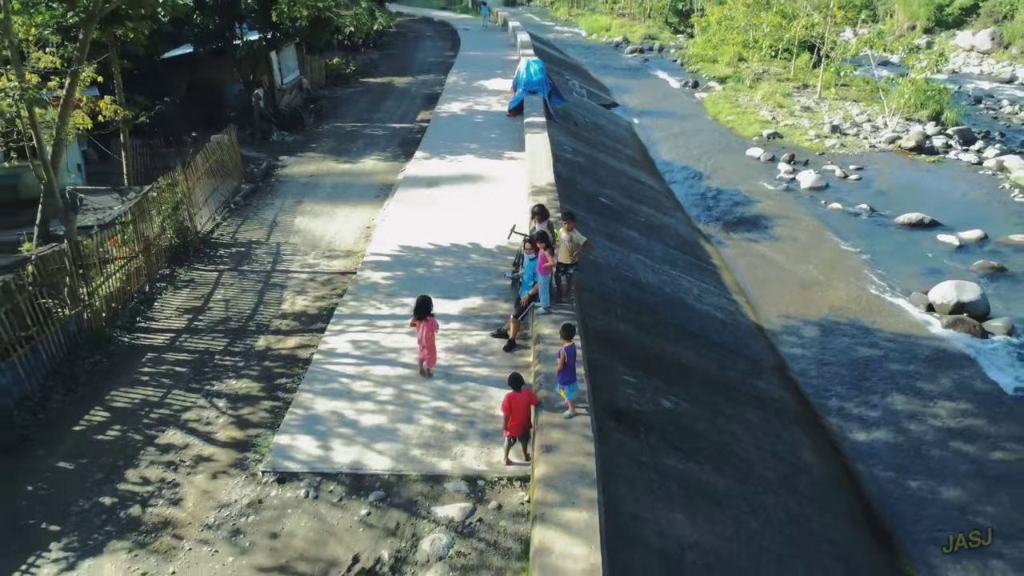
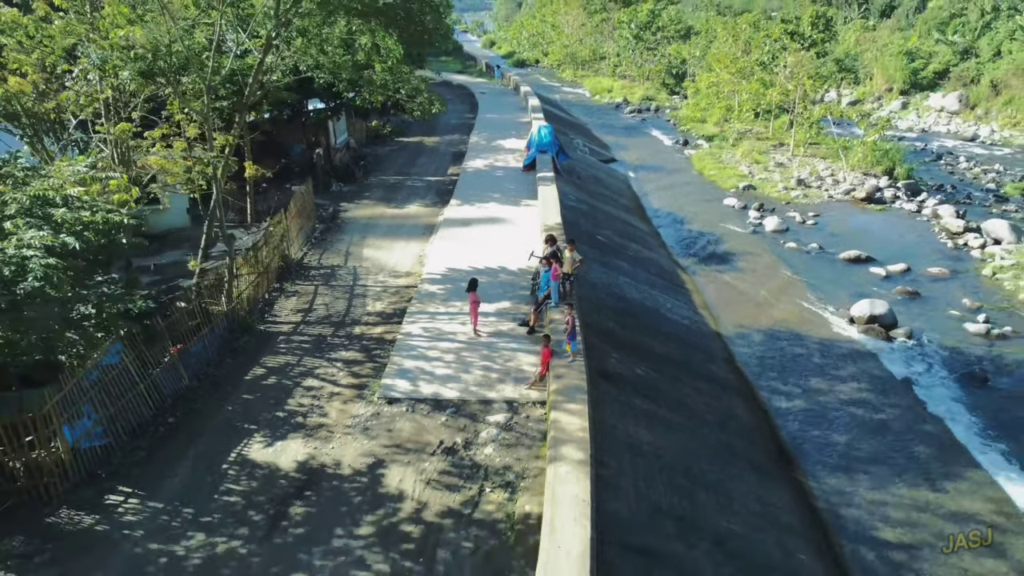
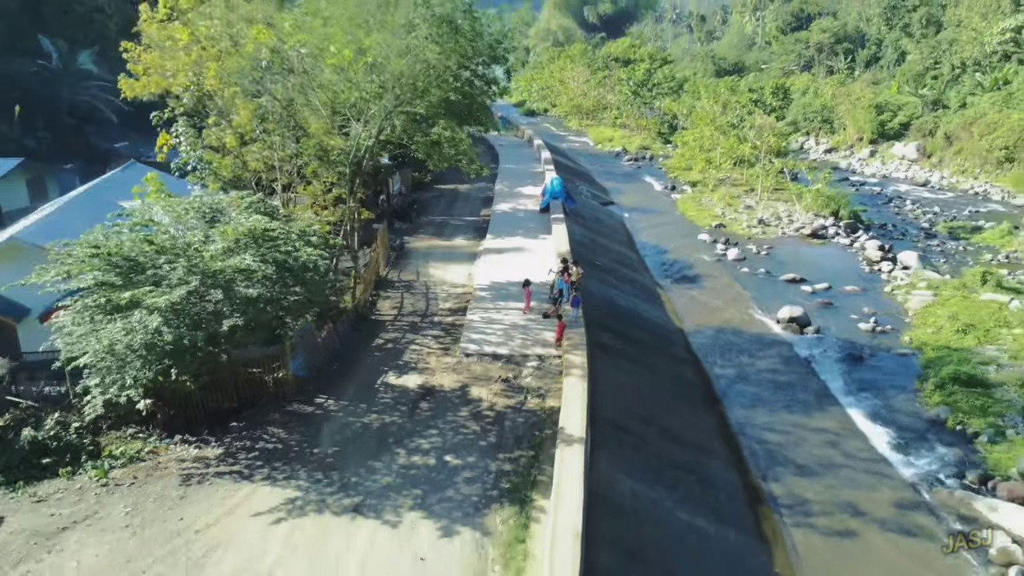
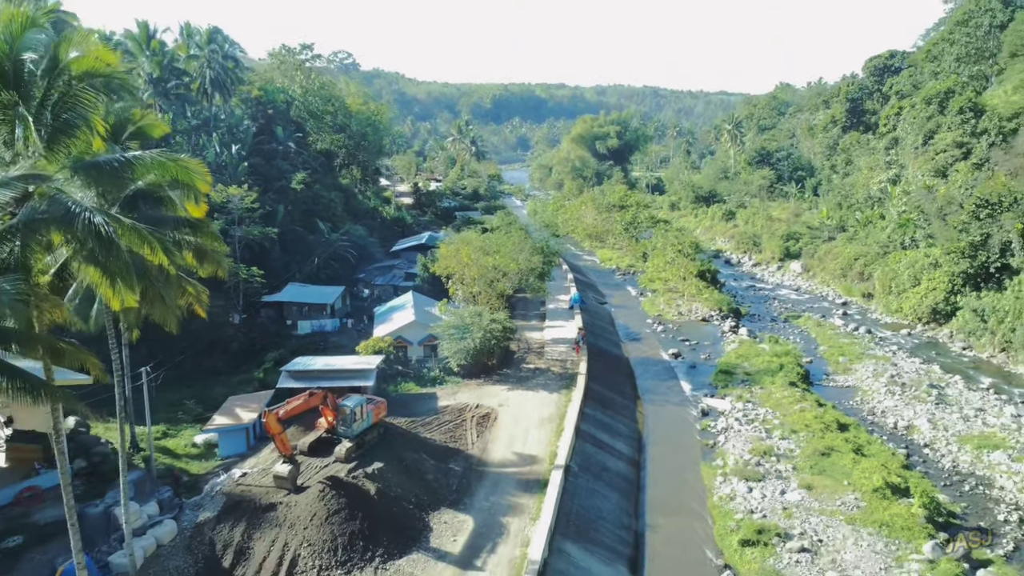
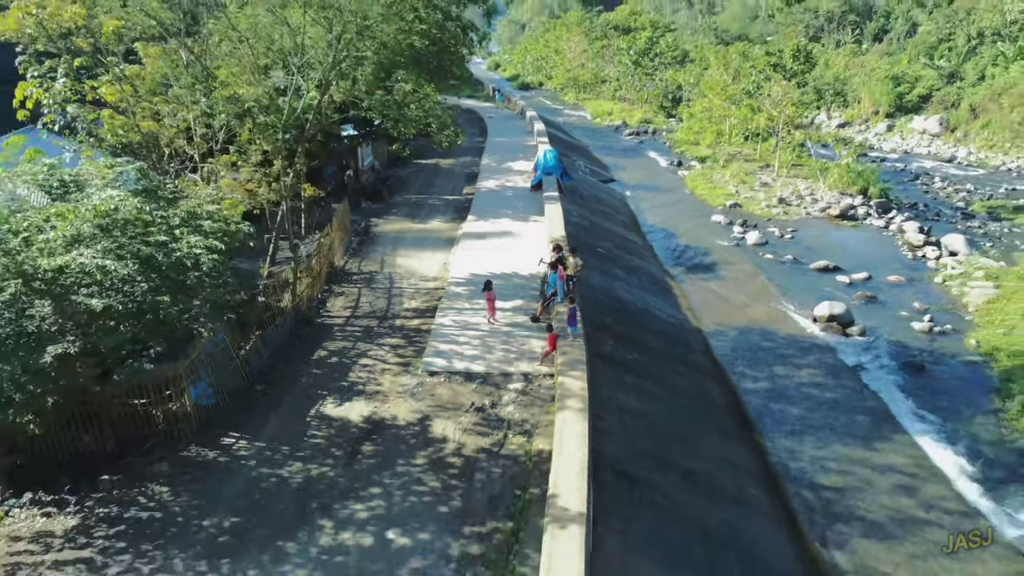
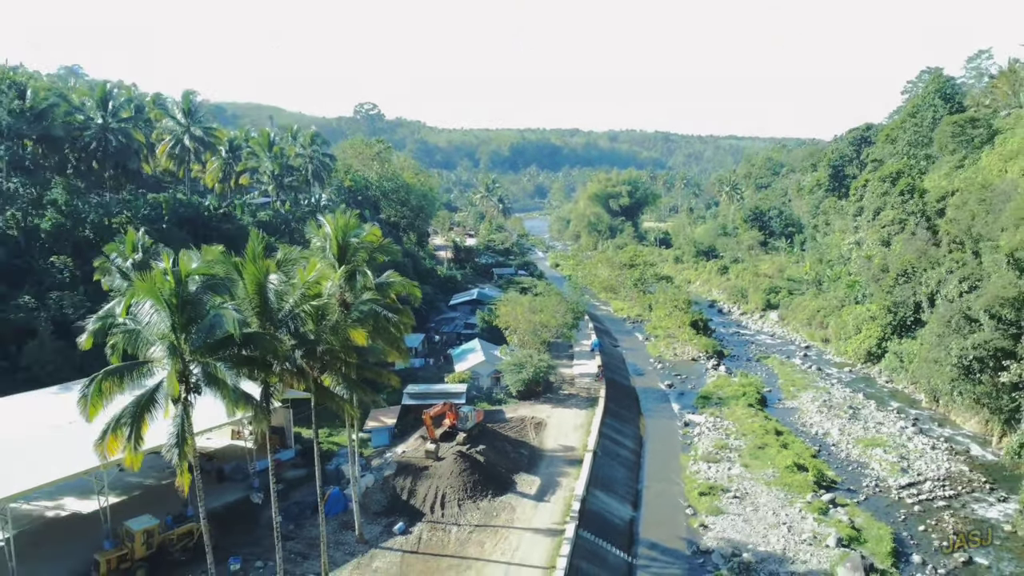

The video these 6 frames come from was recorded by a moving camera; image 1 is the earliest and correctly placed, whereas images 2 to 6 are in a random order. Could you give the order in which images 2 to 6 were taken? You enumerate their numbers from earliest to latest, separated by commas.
2, 5, 3, 4, 6
